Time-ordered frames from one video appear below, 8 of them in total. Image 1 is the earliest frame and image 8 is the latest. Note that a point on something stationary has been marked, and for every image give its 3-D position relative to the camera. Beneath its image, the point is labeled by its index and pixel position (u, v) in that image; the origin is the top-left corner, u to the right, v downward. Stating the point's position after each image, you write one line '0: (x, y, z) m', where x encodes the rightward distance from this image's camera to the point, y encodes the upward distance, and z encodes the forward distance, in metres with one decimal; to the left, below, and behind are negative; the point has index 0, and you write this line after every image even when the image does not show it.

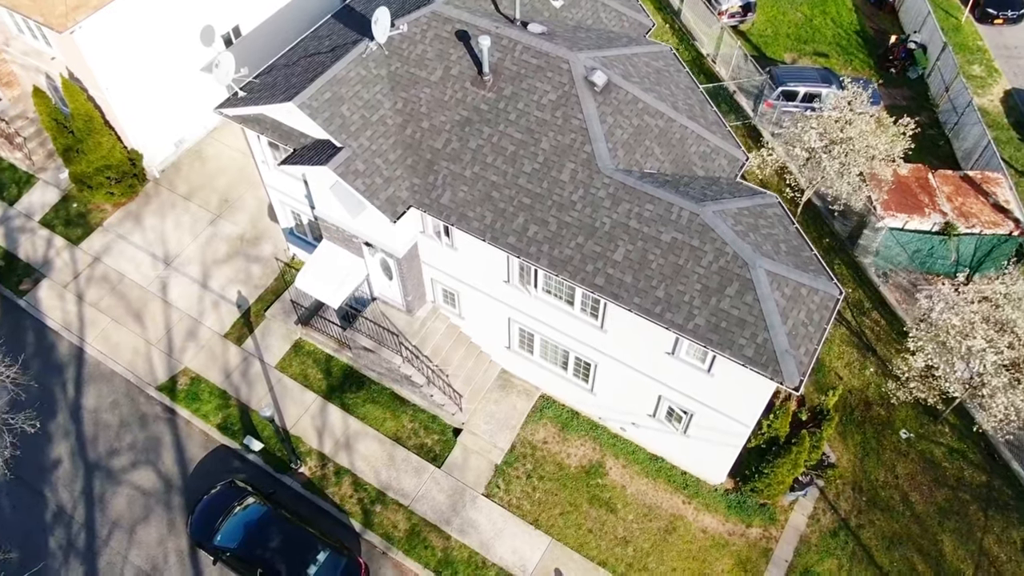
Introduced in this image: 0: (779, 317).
0: (+6.5, -0.7, +18.6) m
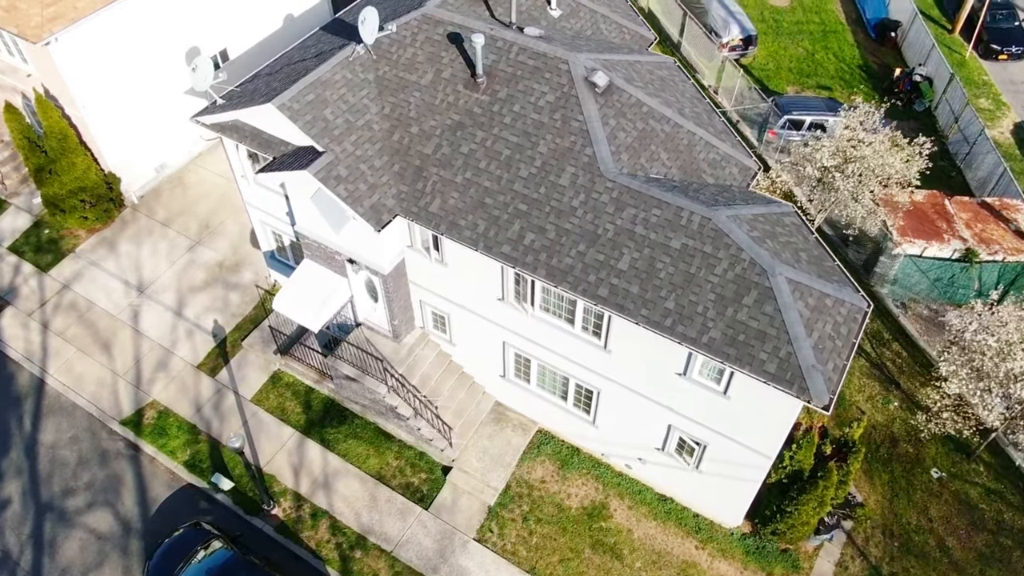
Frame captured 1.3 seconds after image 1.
0: (+6.4, -0.9, +16.7) m
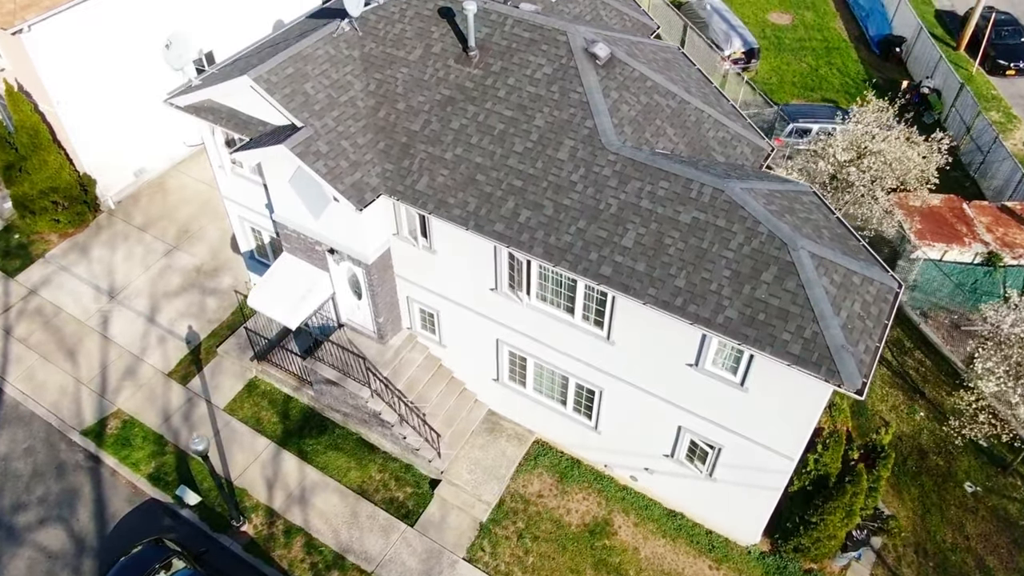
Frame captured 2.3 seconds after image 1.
0: (+6.2, -0.4, +15.0) m
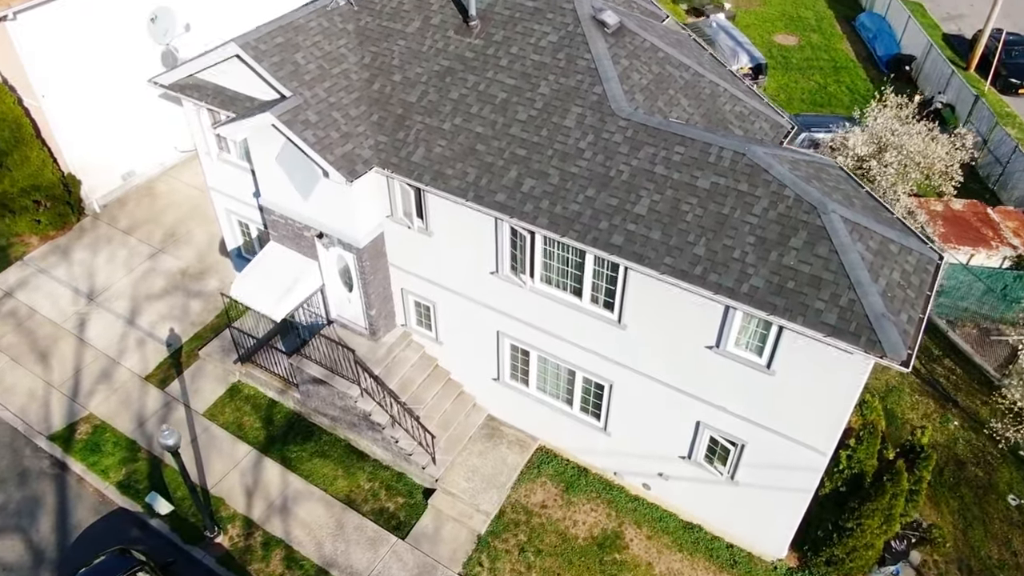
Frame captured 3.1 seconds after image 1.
0: (+6.3, +0.2, +13.5) m
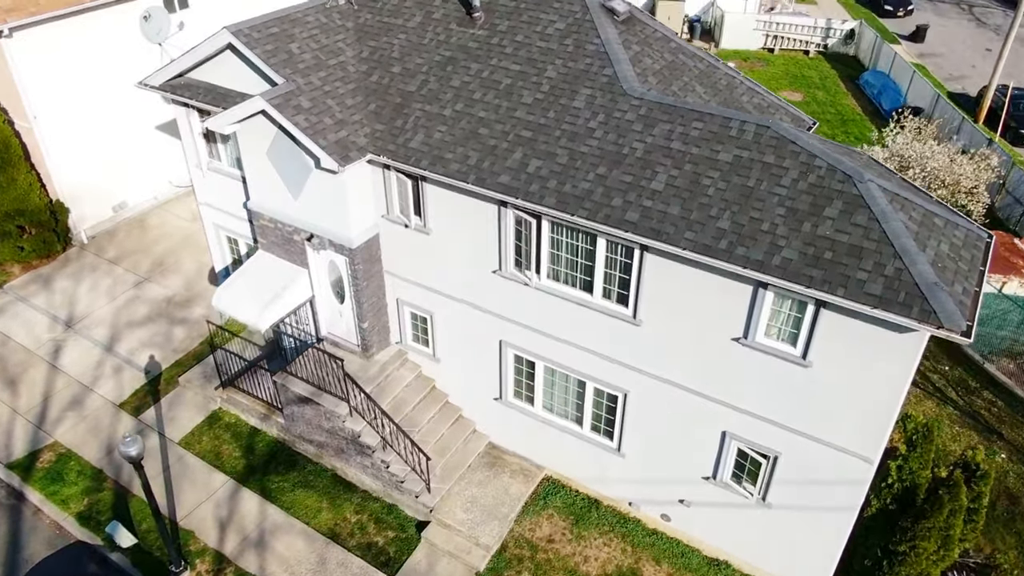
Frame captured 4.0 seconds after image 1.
0: (+6.3, +0.7, +12.1) m
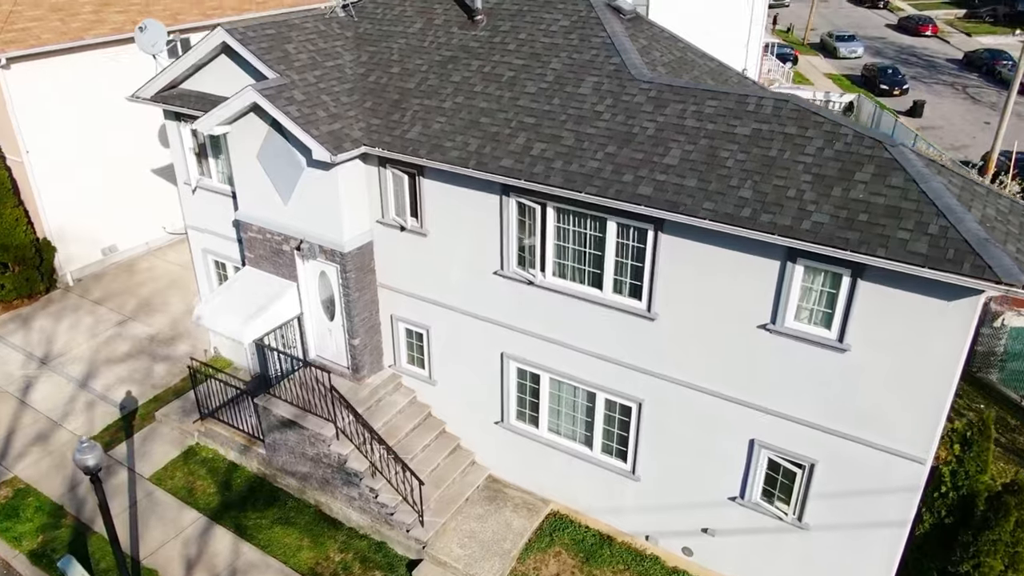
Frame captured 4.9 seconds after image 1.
0: (+6.4, +1.2, +11.0) m
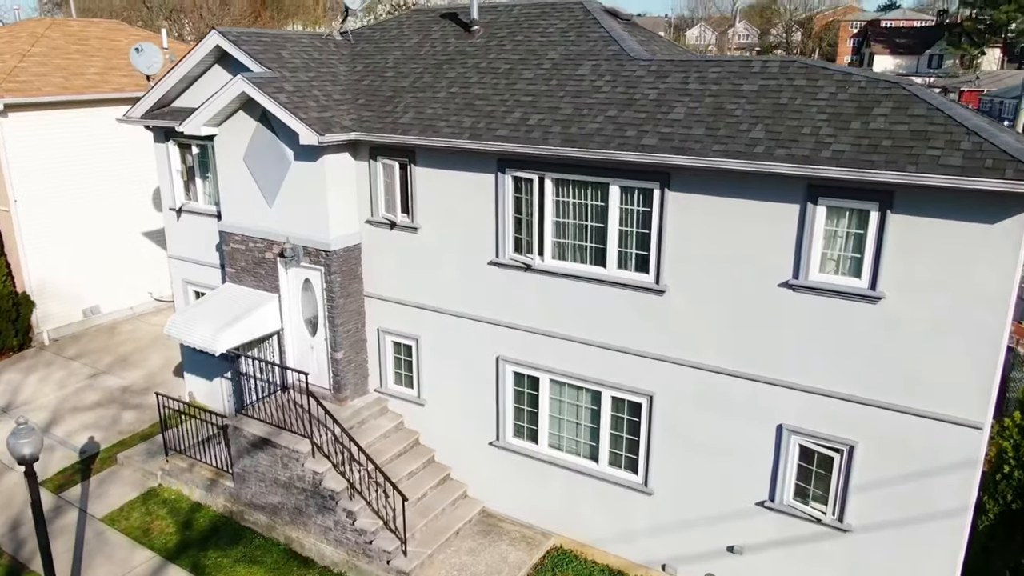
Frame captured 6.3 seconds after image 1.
0: (+6.3, +2.2, +10.1) m
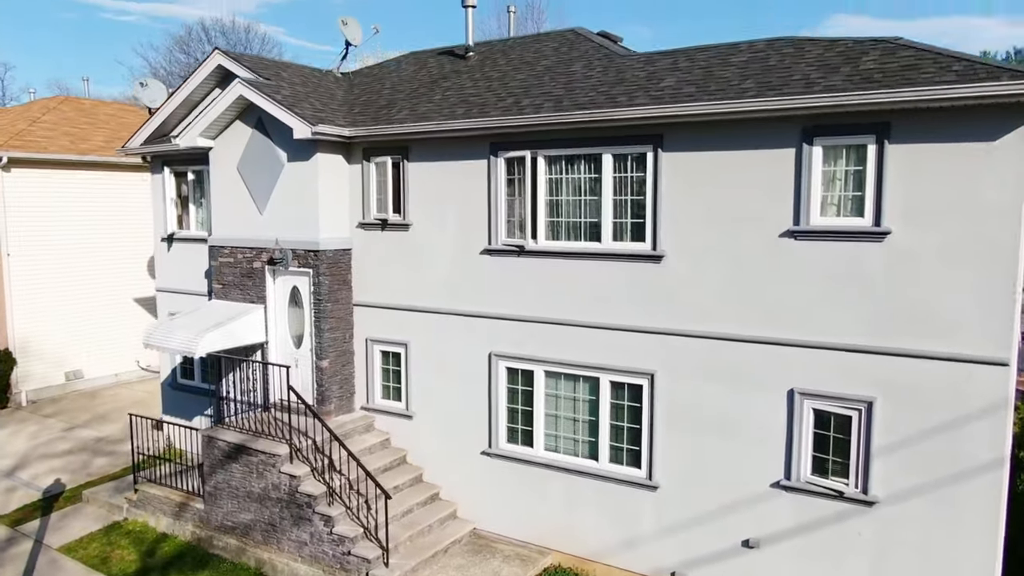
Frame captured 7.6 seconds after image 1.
0: (+6.2, +3.1, +10.2) m
